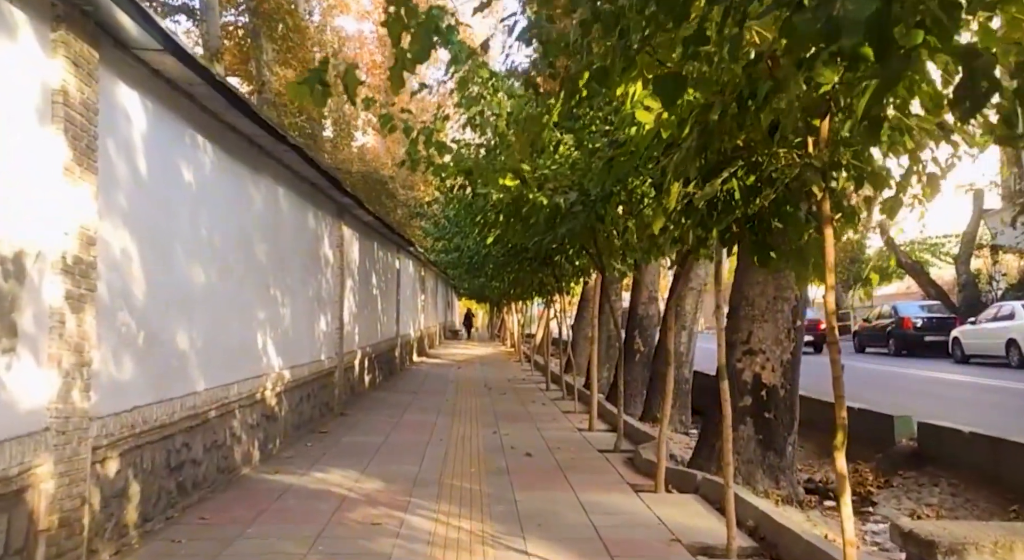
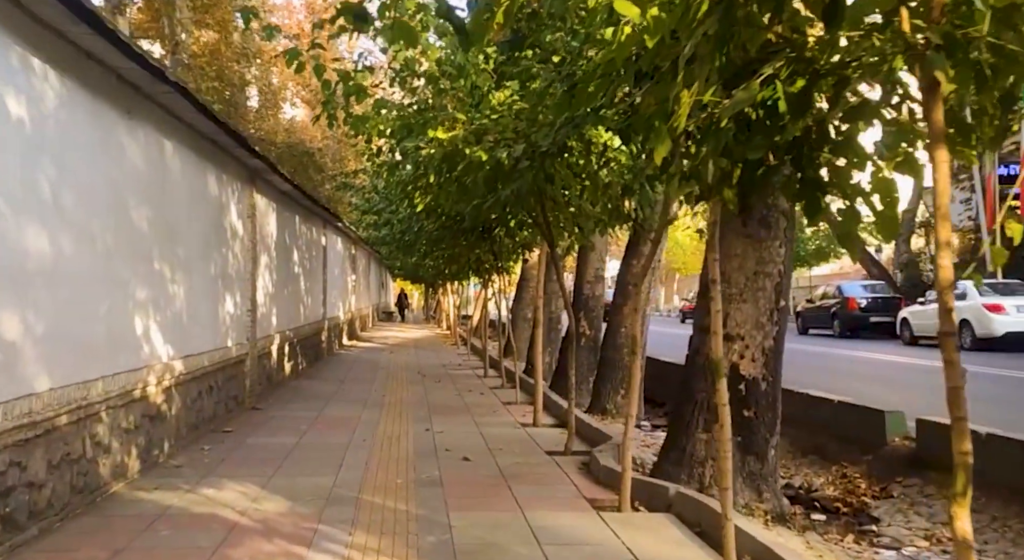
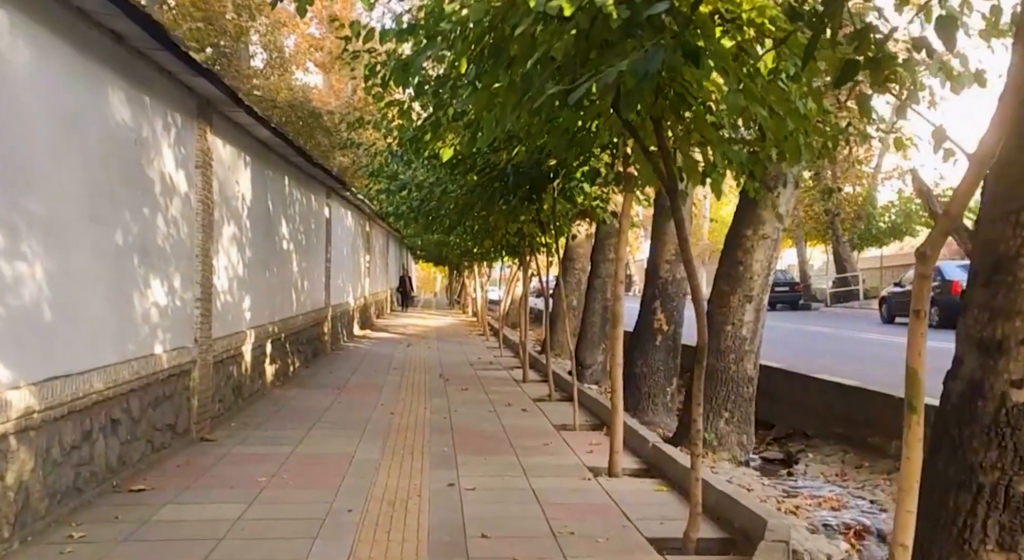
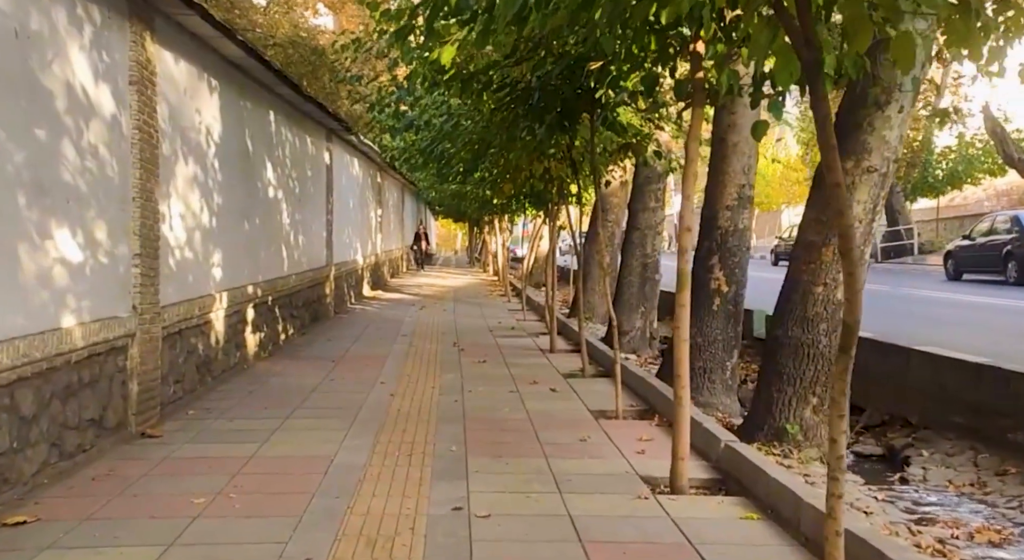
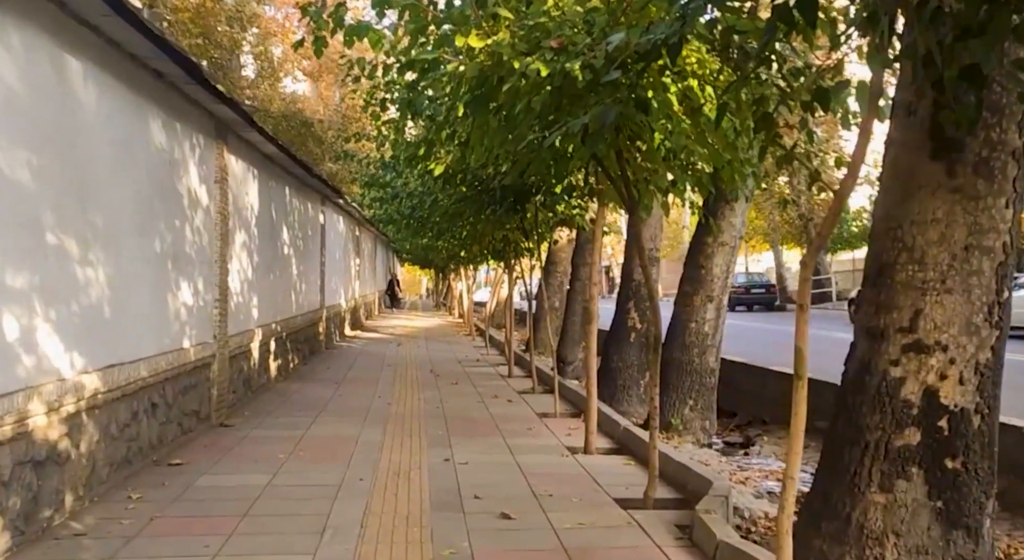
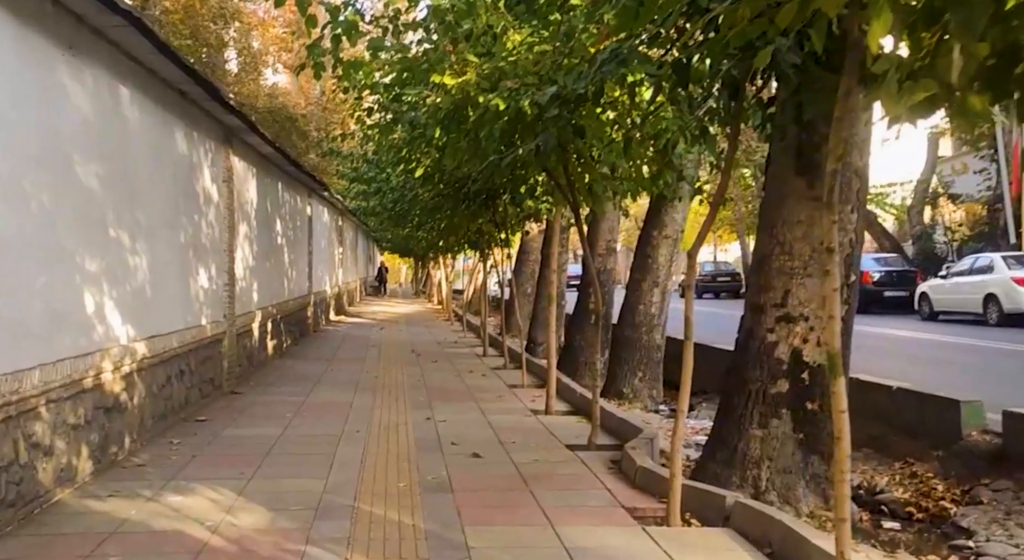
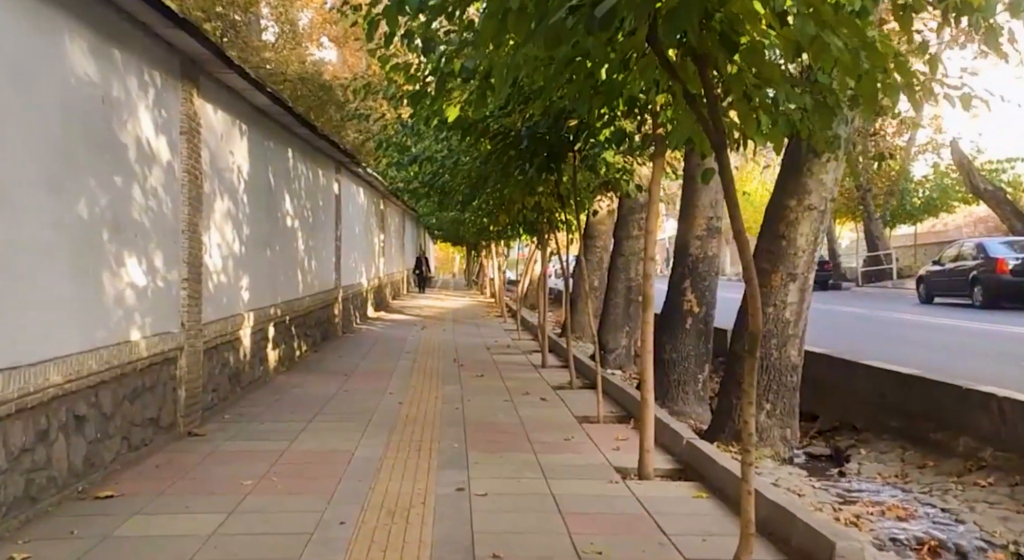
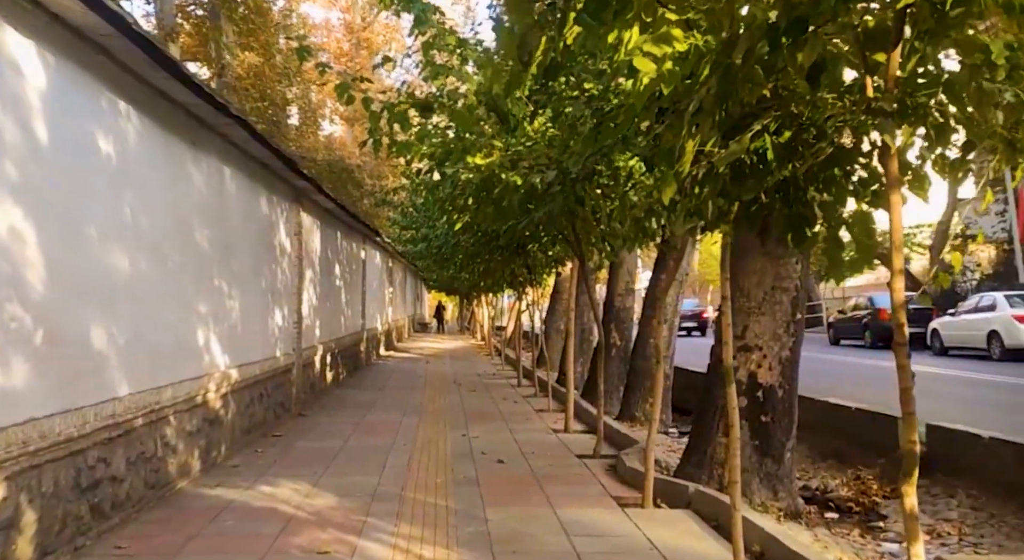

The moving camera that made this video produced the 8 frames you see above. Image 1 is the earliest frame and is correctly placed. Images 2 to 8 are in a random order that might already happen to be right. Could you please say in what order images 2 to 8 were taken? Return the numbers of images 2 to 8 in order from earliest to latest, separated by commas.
8, 2, 6, 5, 3, 7, 4
